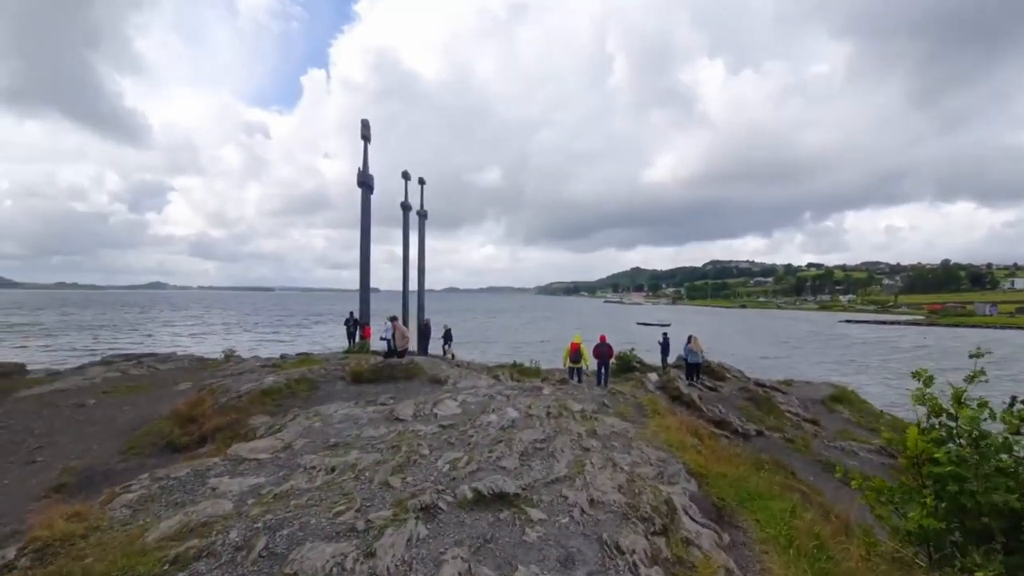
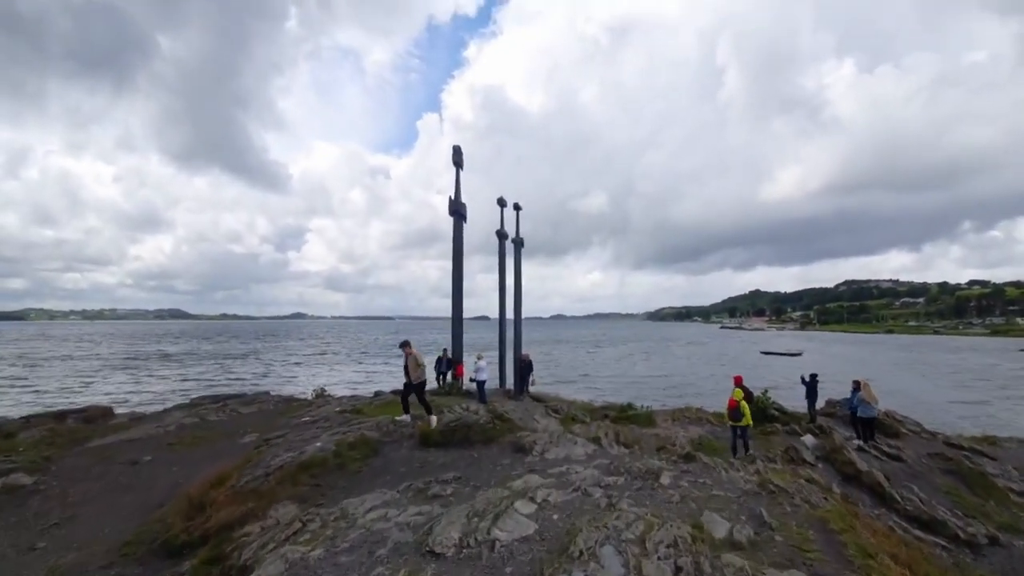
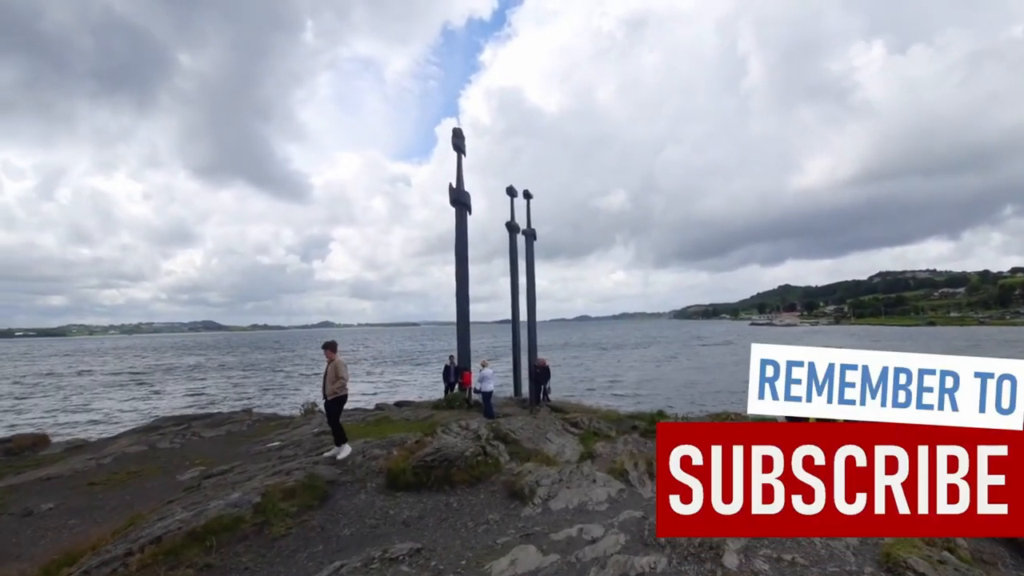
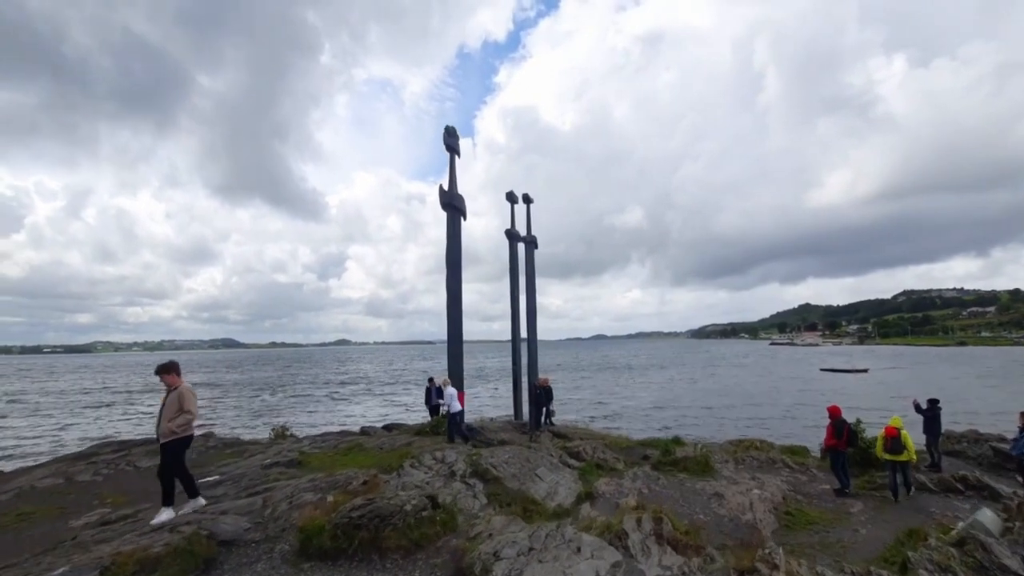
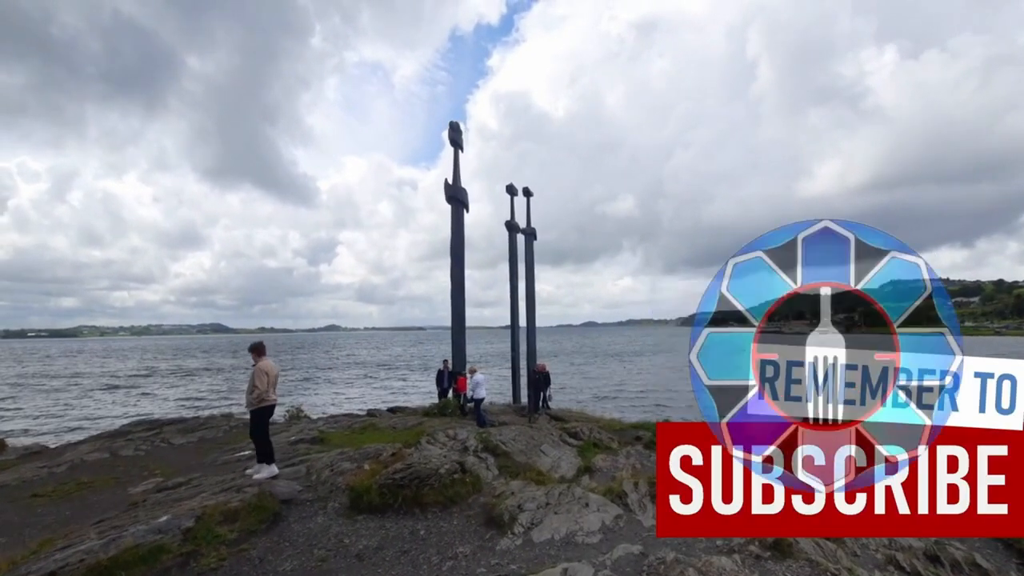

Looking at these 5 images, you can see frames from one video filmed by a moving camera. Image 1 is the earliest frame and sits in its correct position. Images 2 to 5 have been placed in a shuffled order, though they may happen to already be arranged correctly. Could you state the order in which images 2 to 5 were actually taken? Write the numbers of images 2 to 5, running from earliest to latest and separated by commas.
2, 3, 5, 4
